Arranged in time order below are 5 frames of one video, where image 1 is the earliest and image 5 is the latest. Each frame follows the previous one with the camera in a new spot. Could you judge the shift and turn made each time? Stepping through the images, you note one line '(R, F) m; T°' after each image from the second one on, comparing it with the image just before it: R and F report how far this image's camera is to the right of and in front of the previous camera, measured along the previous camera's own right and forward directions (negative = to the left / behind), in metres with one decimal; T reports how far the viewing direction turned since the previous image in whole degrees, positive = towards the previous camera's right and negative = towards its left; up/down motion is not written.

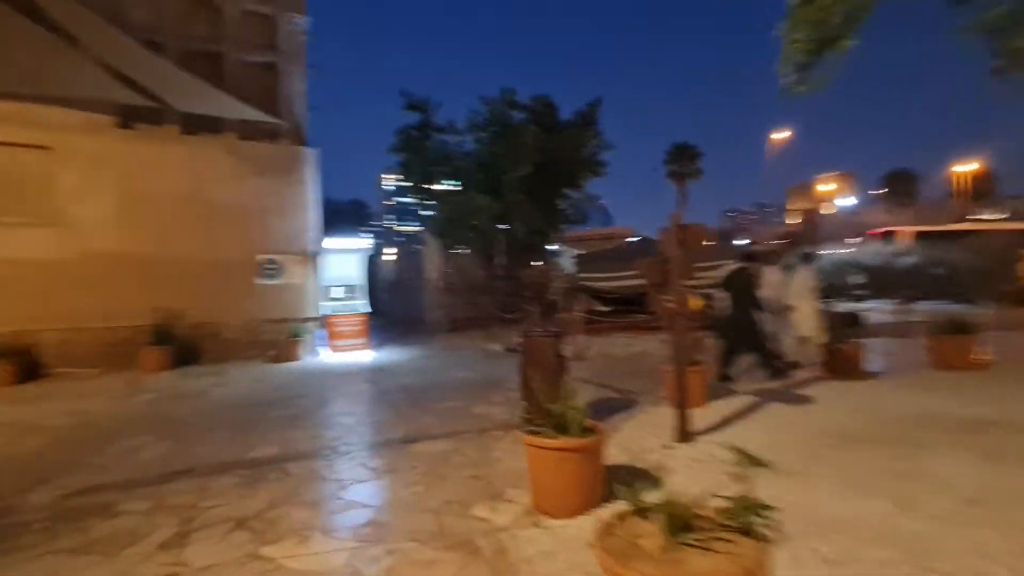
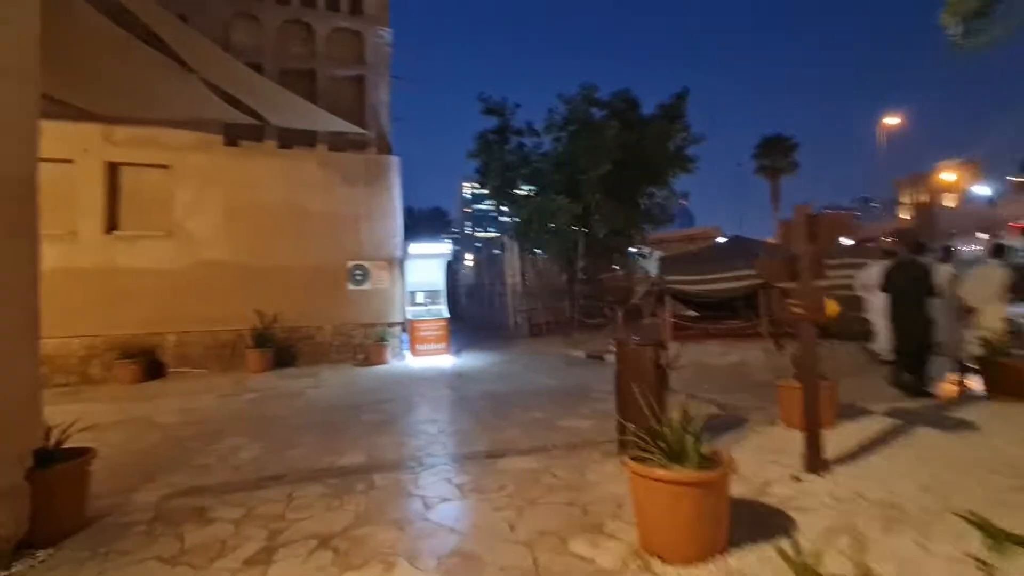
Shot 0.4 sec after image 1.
(-0.2, +0.4) m; -9°
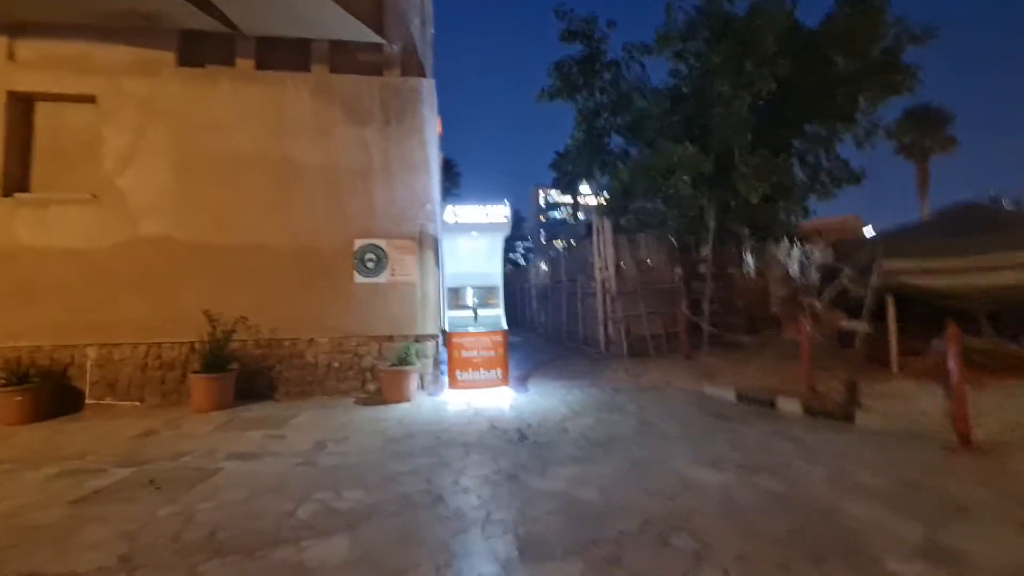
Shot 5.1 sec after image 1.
(-0.4, +4.9) m; -9°
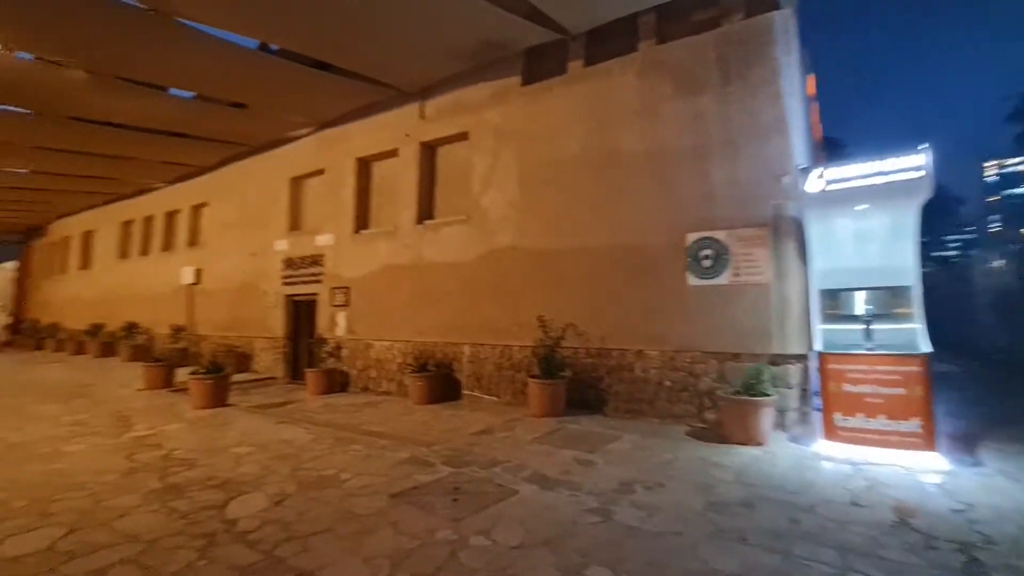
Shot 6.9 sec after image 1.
(0.0, +1.5) m; -41°
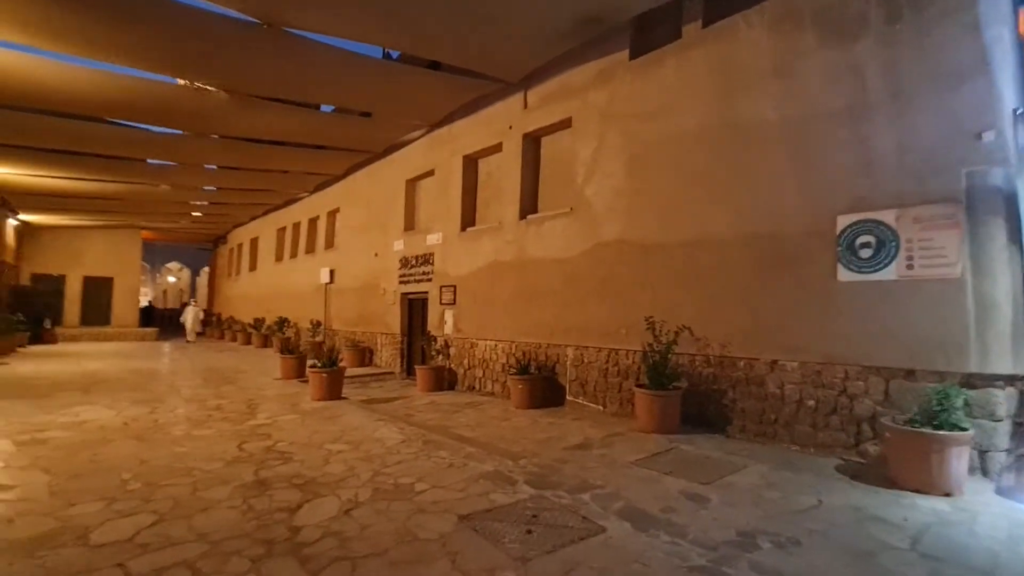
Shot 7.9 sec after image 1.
(+0.3, +0.7) m; -14°
